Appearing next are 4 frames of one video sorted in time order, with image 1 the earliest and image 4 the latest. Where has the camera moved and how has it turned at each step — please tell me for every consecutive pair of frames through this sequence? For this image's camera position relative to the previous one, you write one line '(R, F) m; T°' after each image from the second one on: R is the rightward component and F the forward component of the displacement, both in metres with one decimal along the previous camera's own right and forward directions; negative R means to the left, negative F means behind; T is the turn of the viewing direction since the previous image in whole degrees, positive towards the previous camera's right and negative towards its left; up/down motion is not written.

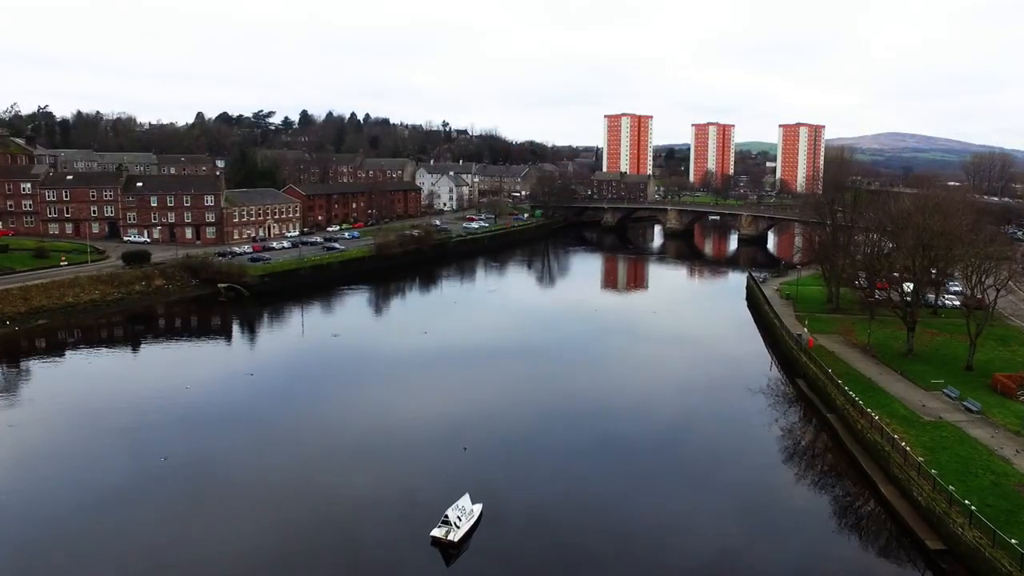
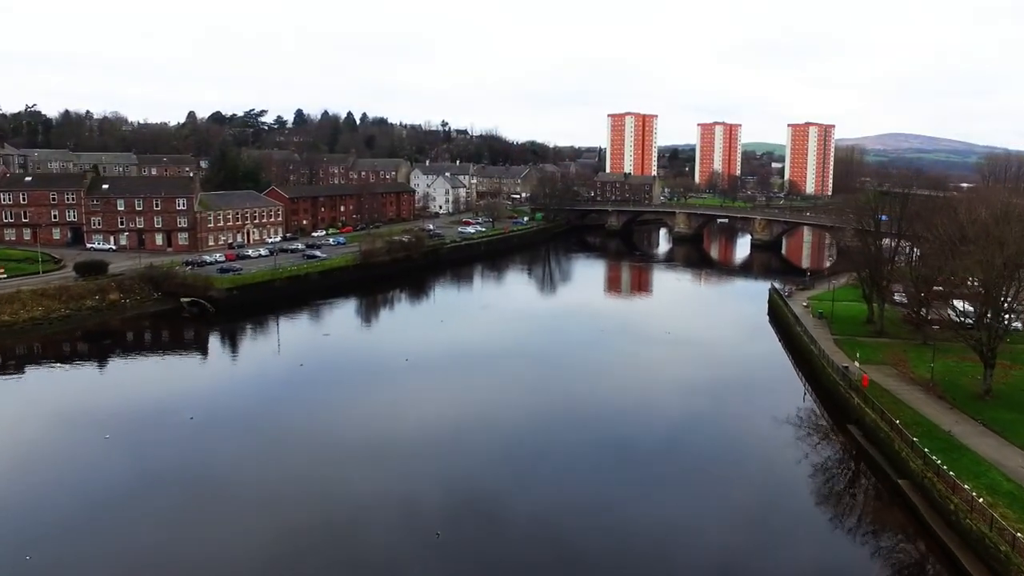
(+0.3, +4.3) m; 0°
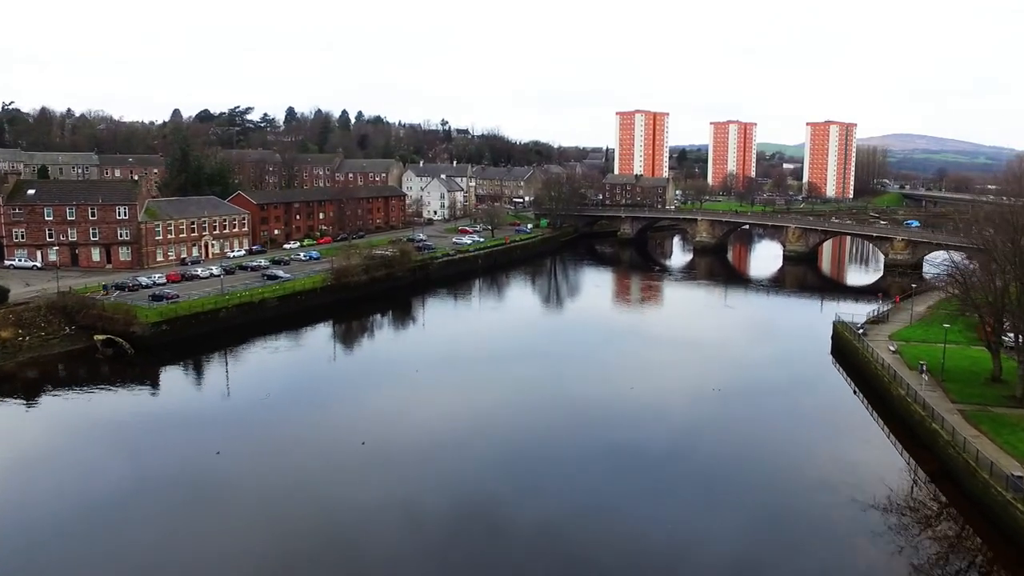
(+0.1, +7.9) m; 0°
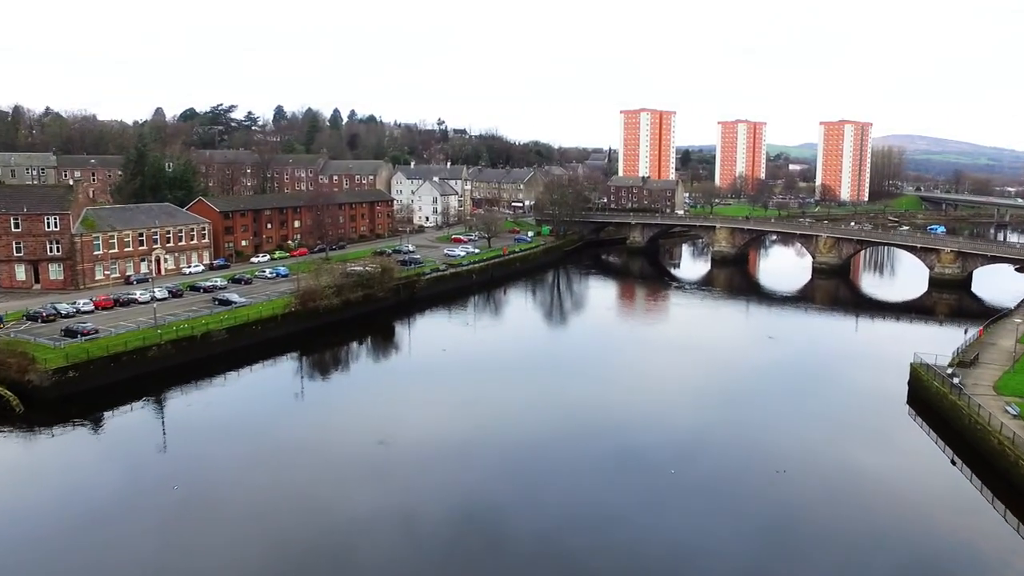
(0.0, +6.4) m; 0°
